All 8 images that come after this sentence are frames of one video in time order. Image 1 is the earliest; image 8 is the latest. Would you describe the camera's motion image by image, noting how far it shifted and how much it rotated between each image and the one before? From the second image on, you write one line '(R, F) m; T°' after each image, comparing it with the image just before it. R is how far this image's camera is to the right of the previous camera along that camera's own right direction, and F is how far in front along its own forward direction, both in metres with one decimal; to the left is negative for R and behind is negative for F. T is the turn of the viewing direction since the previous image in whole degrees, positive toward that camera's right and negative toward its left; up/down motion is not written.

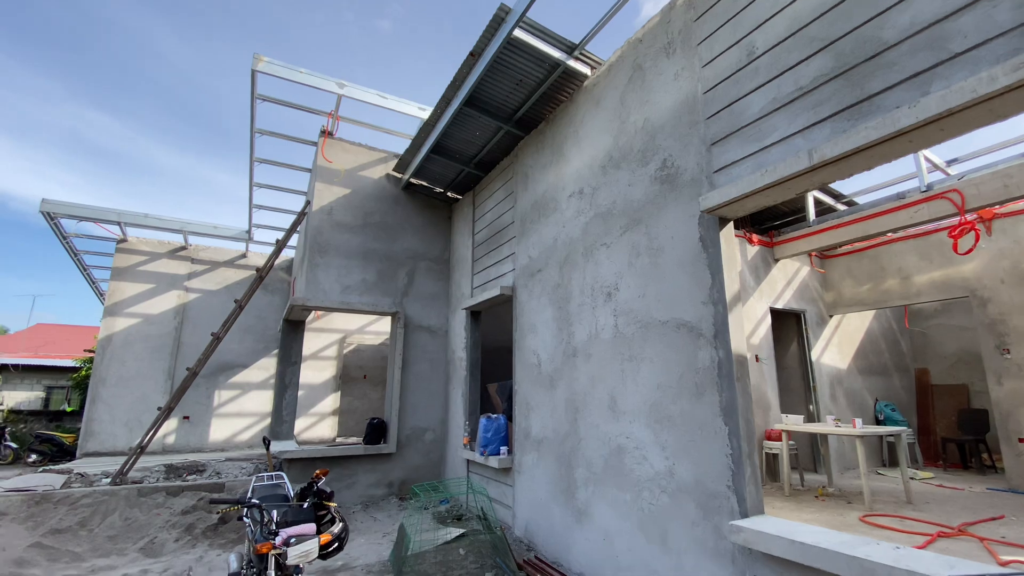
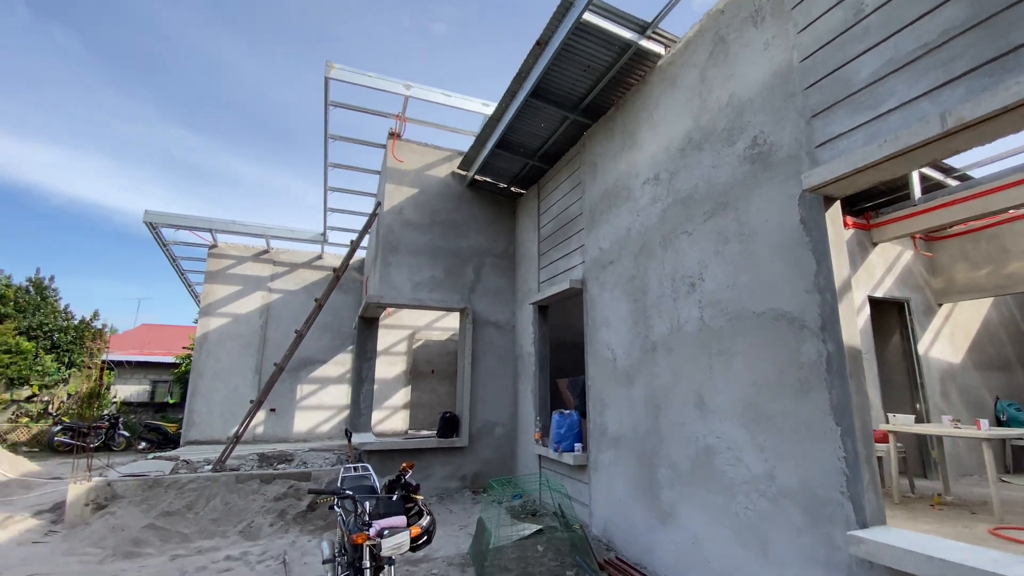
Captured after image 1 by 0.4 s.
(-0.1, +0.1) m; -7°
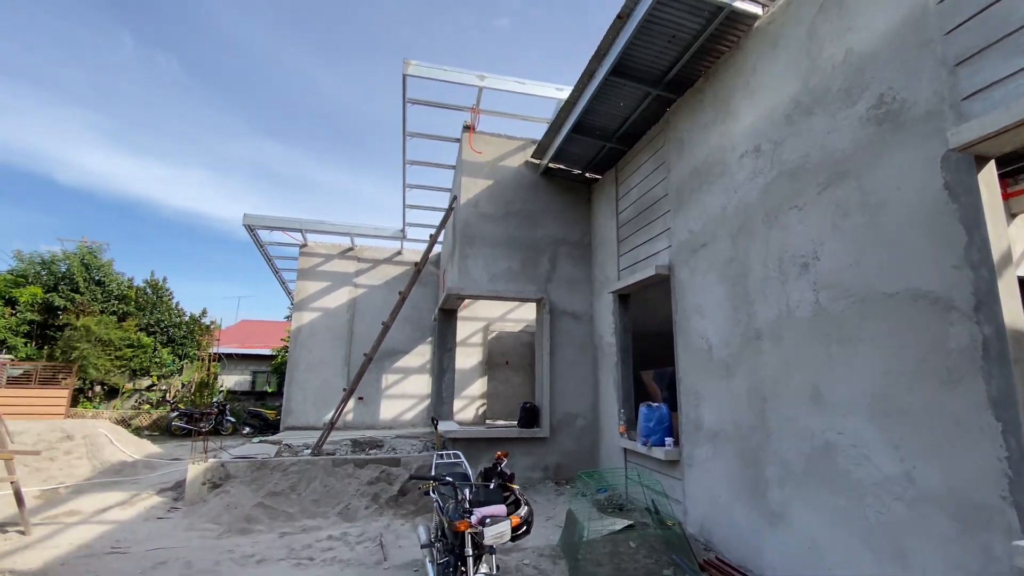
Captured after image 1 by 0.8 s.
(-0.1, +0.1) m; -8°
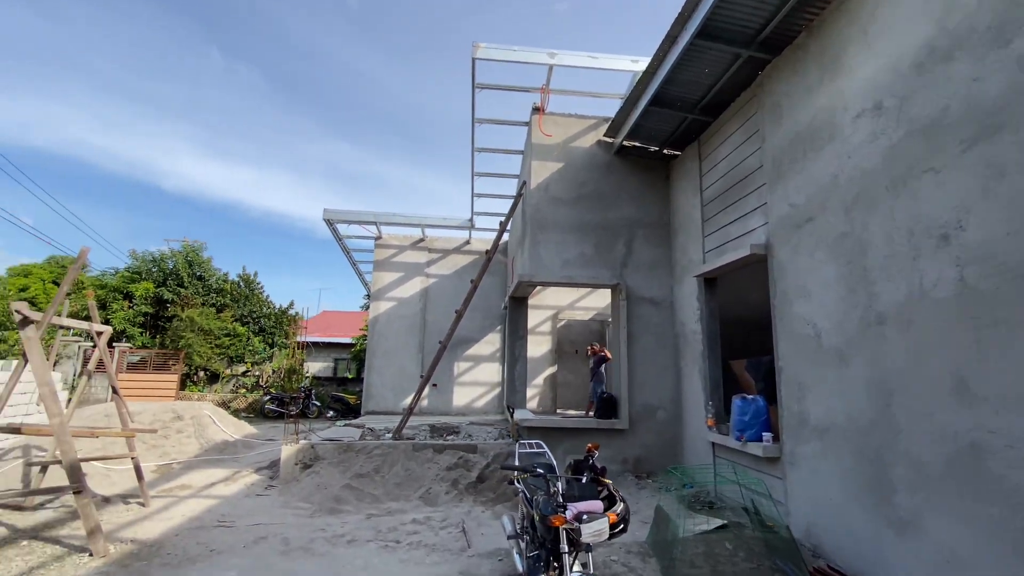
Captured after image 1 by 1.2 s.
(-0.1, +0.1) m; -7°
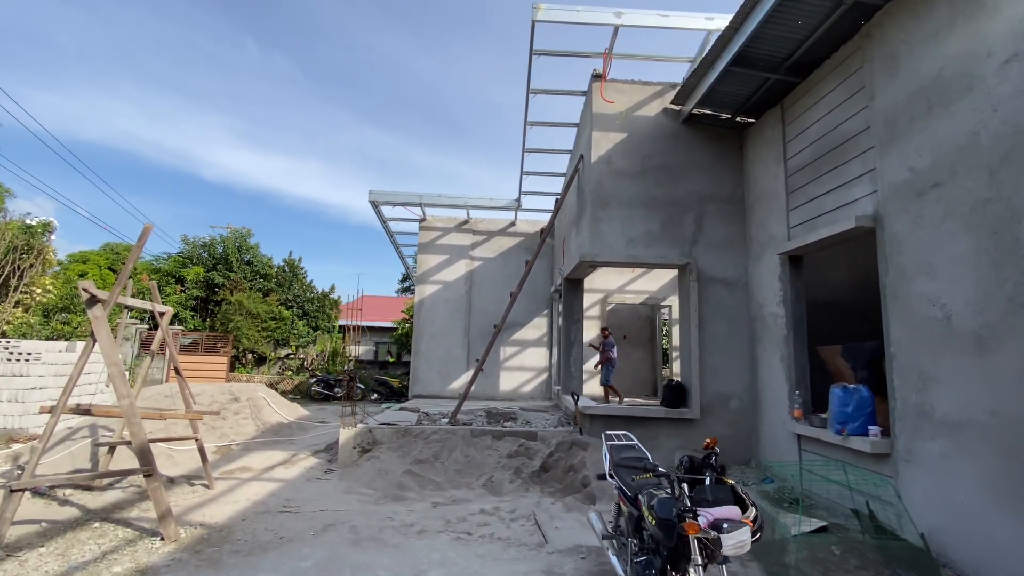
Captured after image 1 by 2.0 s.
(-0.3, +0.3) m; -4°
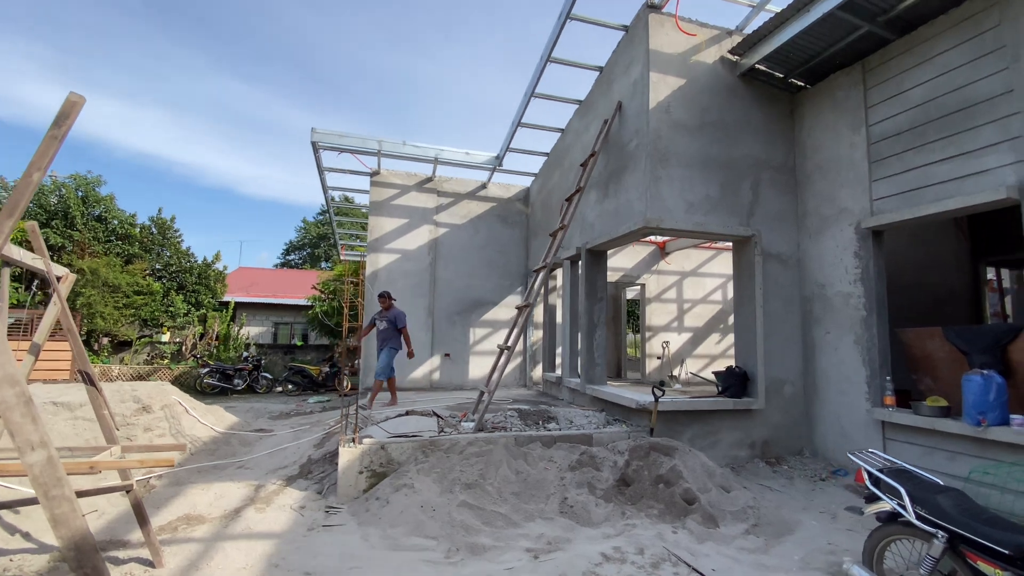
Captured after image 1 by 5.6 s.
(-1.5, +1.3) m; +15°
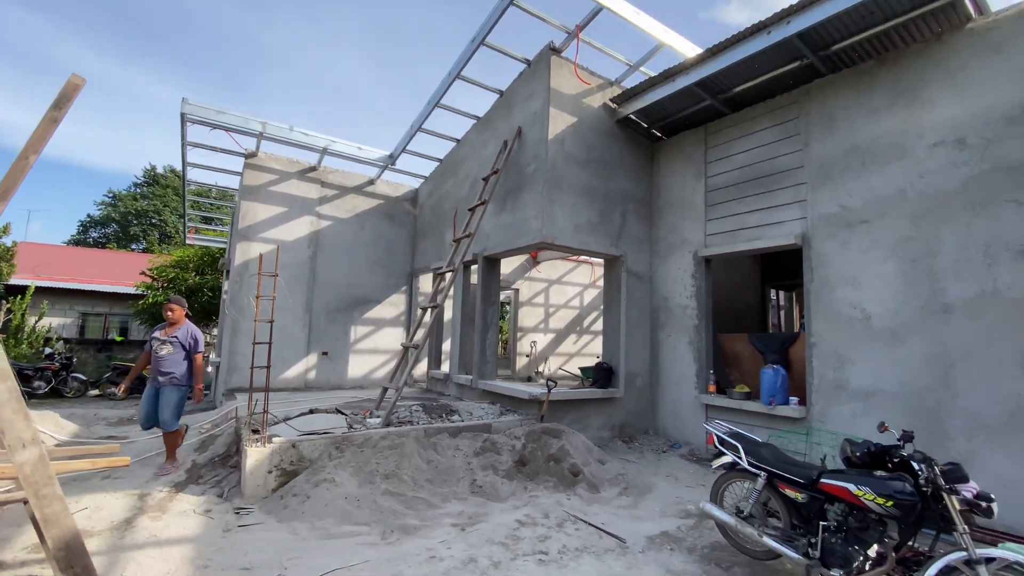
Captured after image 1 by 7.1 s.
(-0.7, -0.4) m; +17°
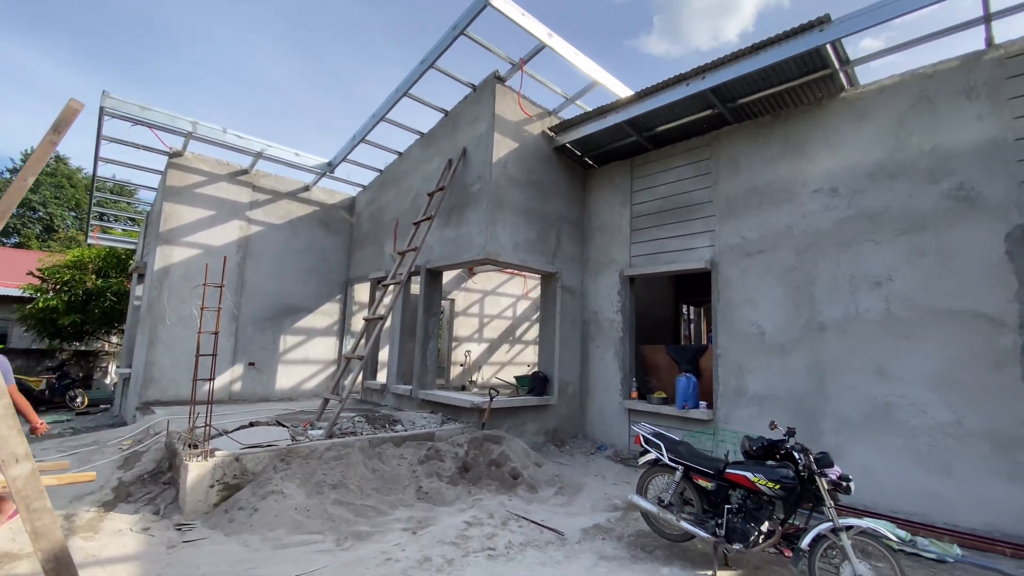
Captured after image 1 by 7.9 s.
(-0.2, -0.3) m; +9°
